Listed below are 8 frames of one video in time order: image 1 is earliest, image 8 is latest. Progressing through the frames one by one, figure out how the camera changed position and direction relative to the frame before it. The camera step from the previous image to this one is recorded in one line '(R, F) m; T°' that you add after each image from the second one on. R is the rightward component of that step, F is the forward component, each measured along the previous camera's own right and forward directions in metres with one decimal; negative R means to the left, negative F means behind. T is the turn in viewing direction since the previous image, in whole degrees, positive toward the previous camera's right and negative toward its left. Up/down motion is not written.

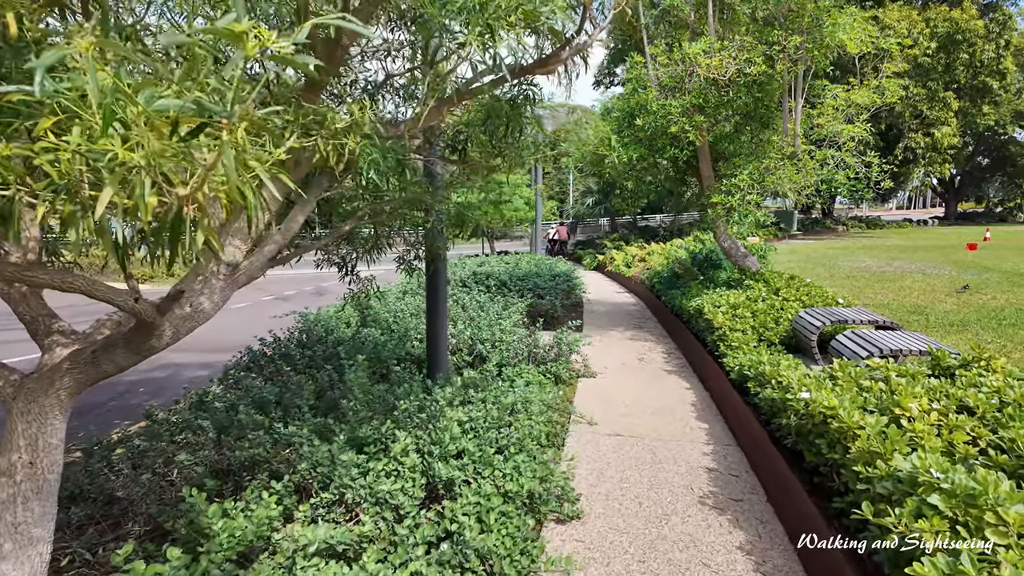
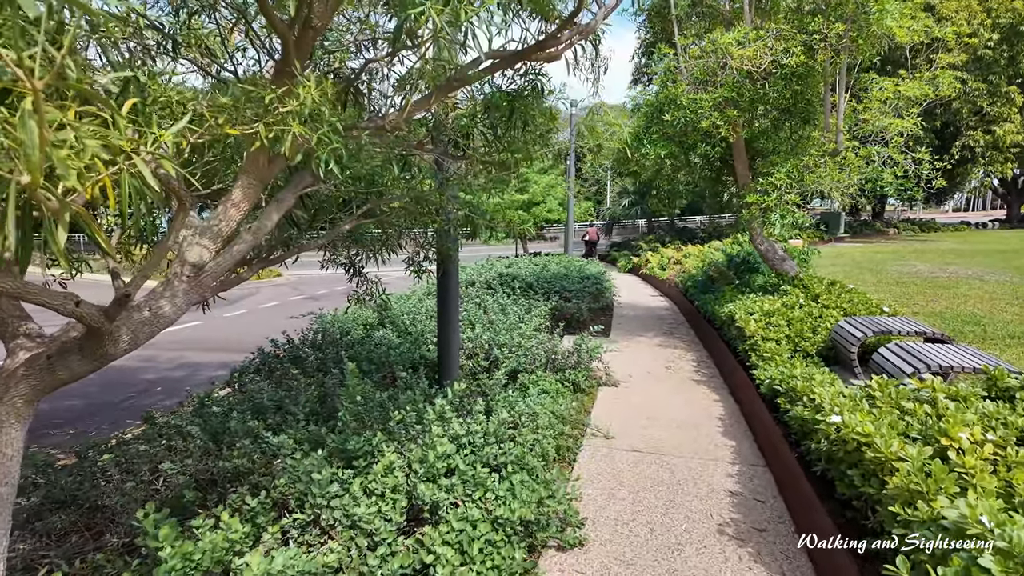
(+0.2, +0.2) m; -4°
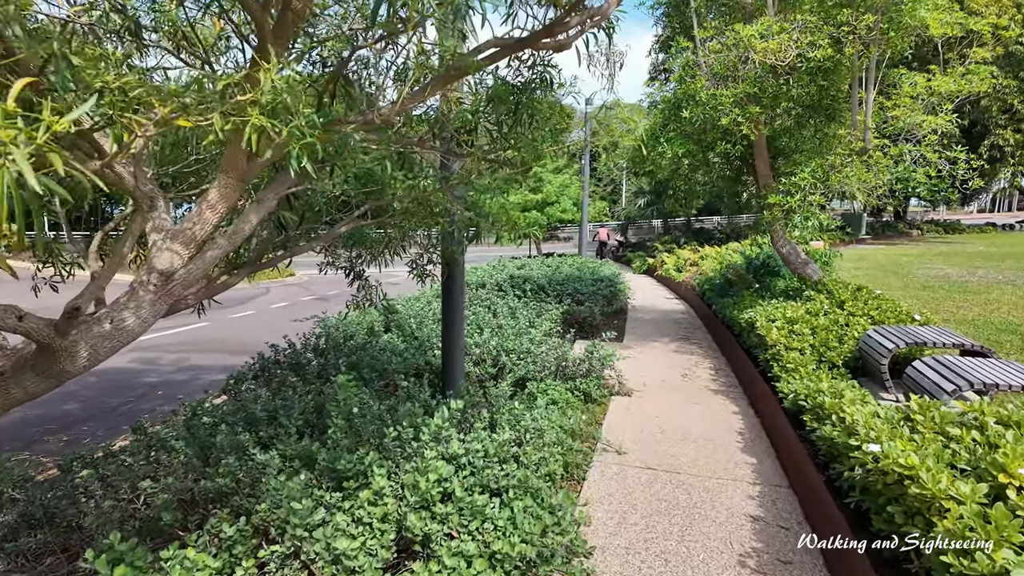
(0.0, +0.2) m; -1°
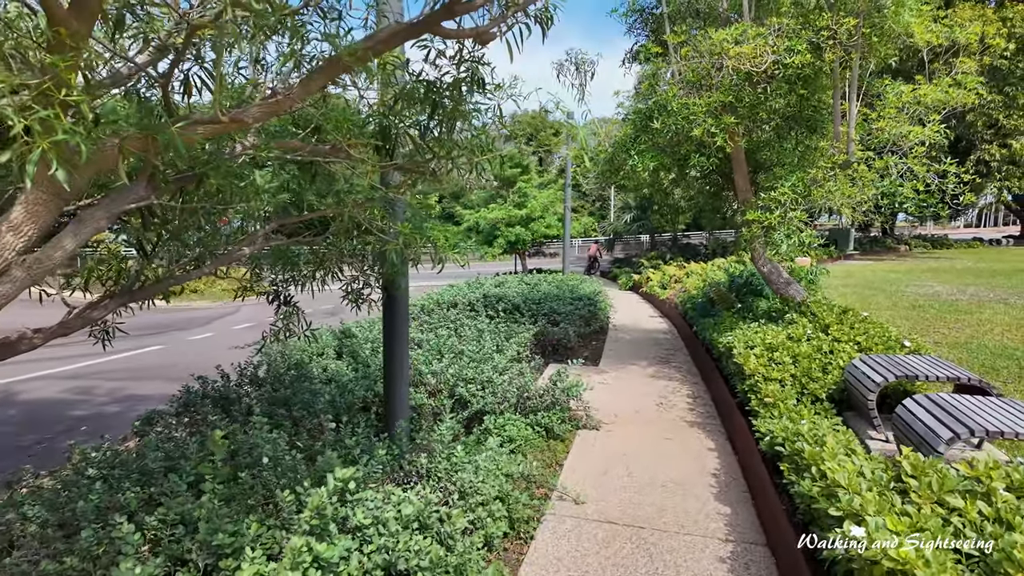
(+0.3, +0.4) m; +1°
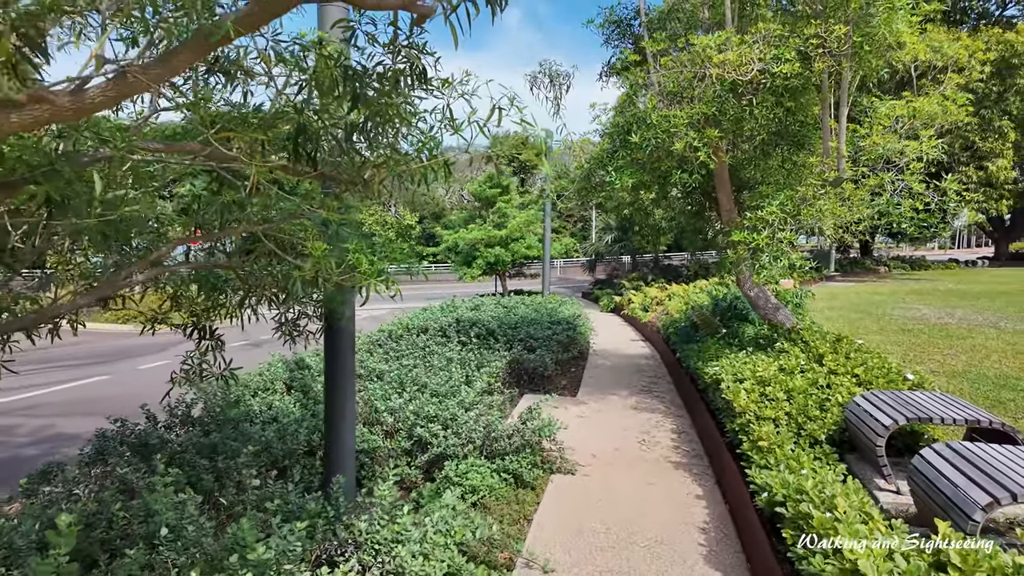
(+0.1, +0.4) m; +2°
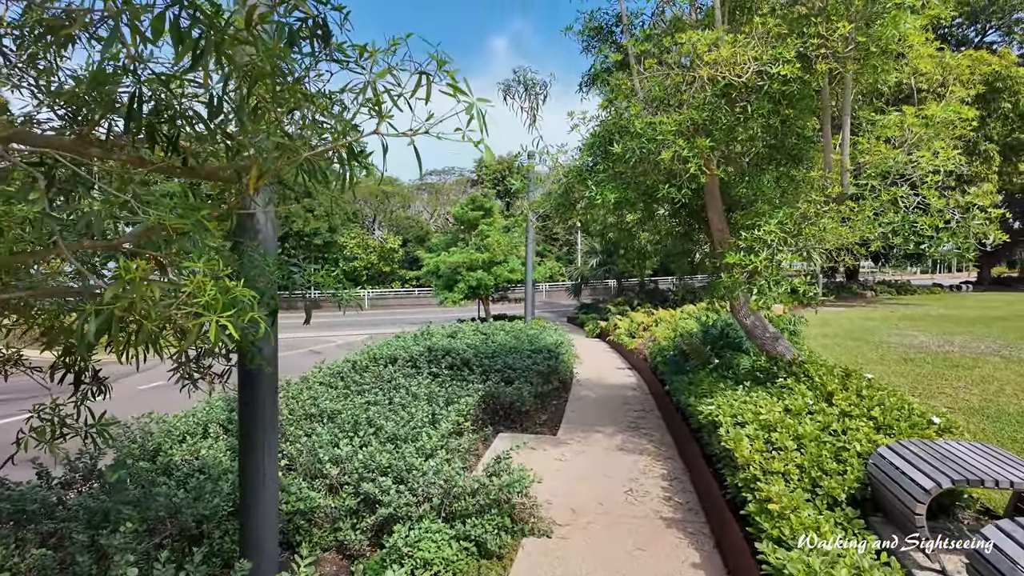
(+0.1, +0.5) m; +1°
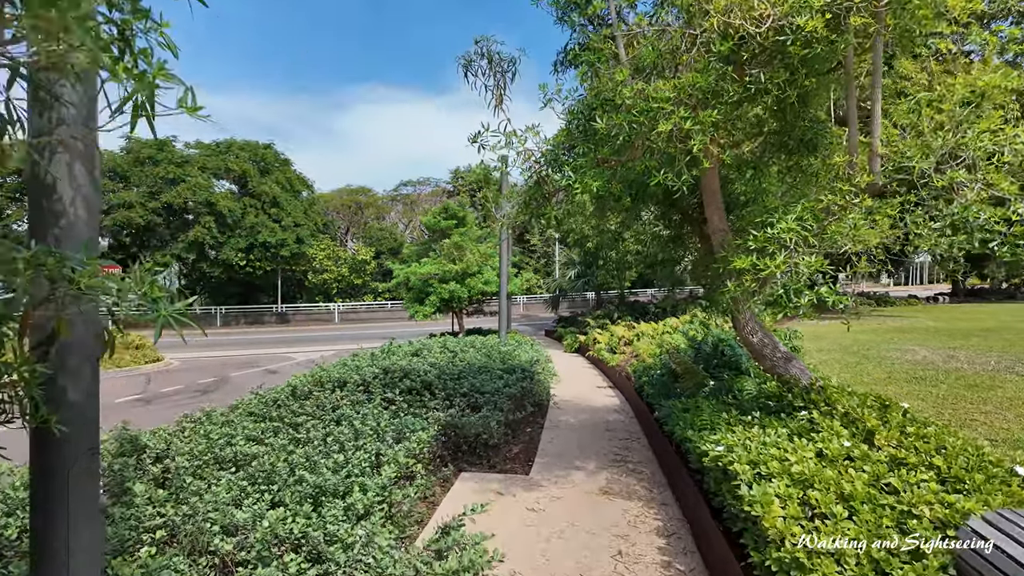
(+0.1, +0.8) m; +2°
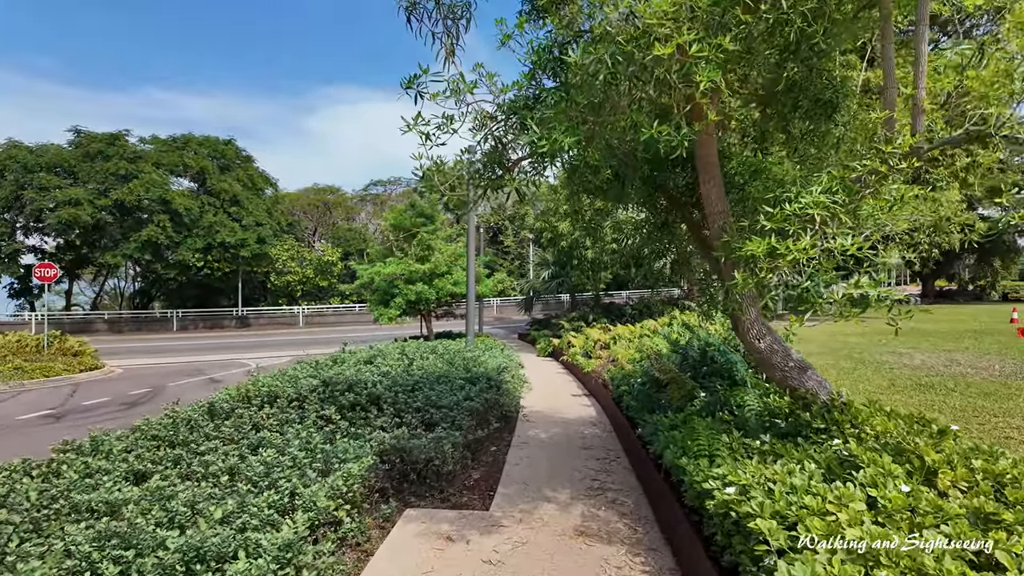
(+0.1, +0.8) m; +2°
